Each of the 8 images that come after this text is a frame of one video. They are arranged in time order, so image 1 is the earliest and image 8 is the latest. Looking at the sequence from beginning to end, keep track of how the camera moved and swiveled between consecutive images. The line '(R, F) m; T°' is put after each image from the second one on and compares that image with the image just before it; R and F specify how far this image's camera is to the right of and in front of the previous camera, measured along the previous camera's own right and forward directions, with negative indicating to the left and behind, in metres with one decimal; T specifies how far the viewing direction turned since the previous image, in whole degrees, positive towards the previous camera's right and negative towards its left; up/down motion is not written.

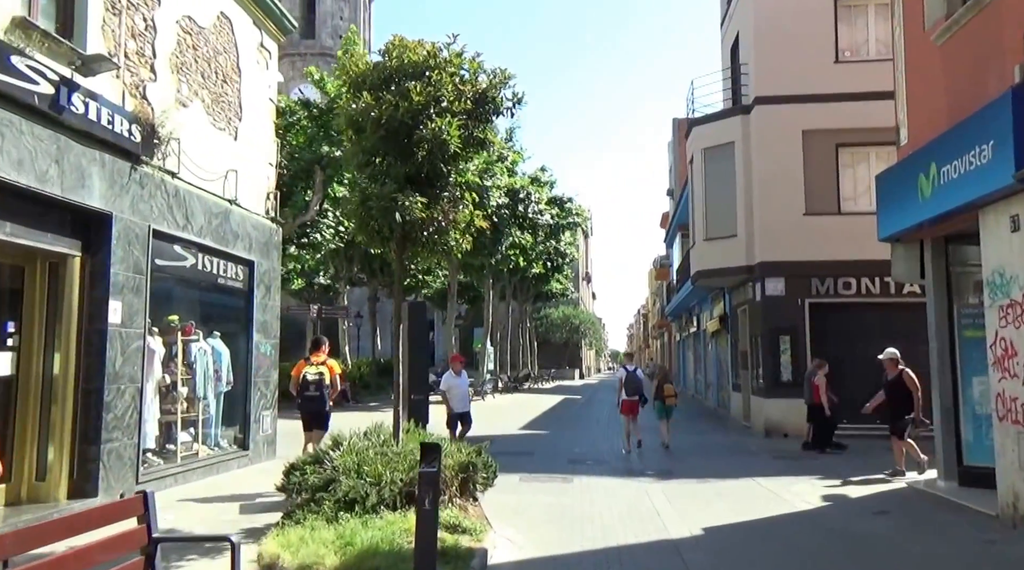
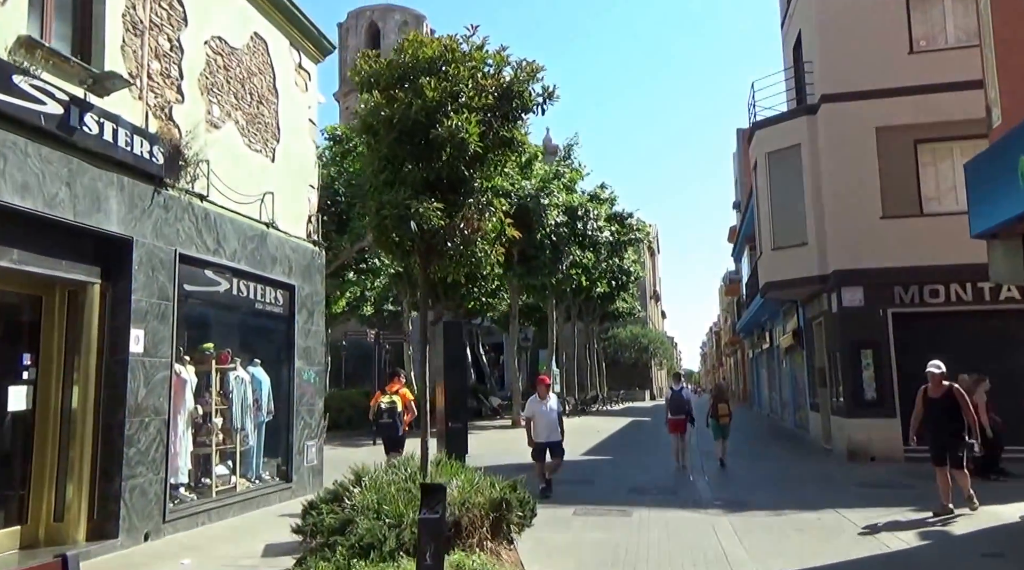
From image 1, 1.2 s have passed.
(+0.3, +0.7) m; -5°
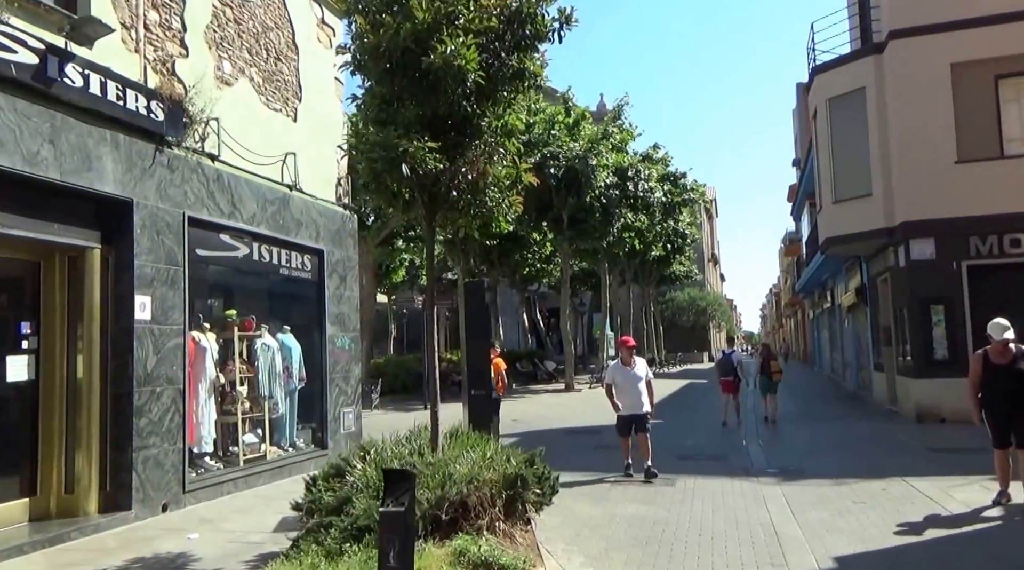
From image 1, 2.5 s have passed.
(+0.3, +0.7) m; -4°
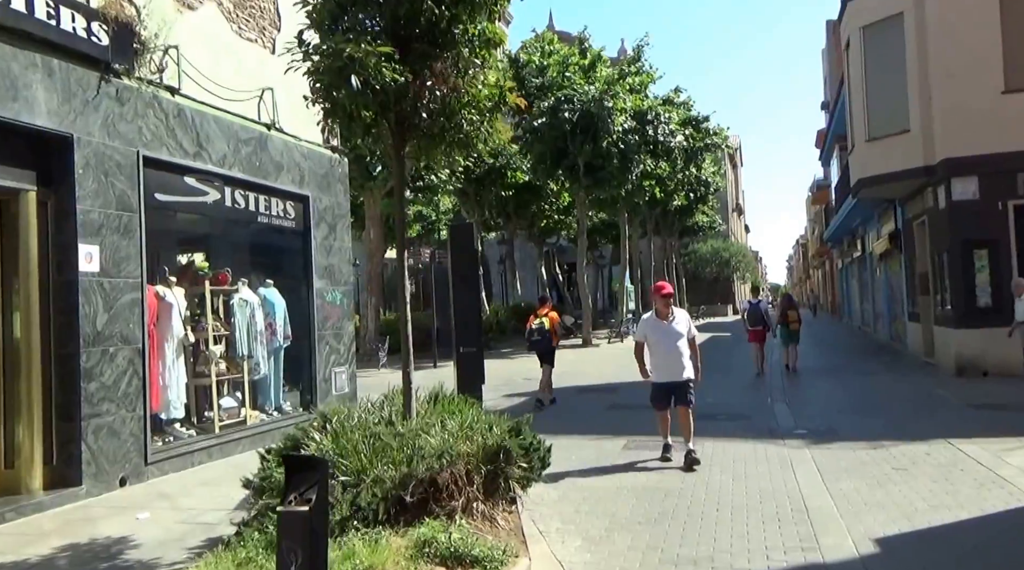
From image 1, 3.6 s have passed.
(+0.3, +1.0) m; -2°
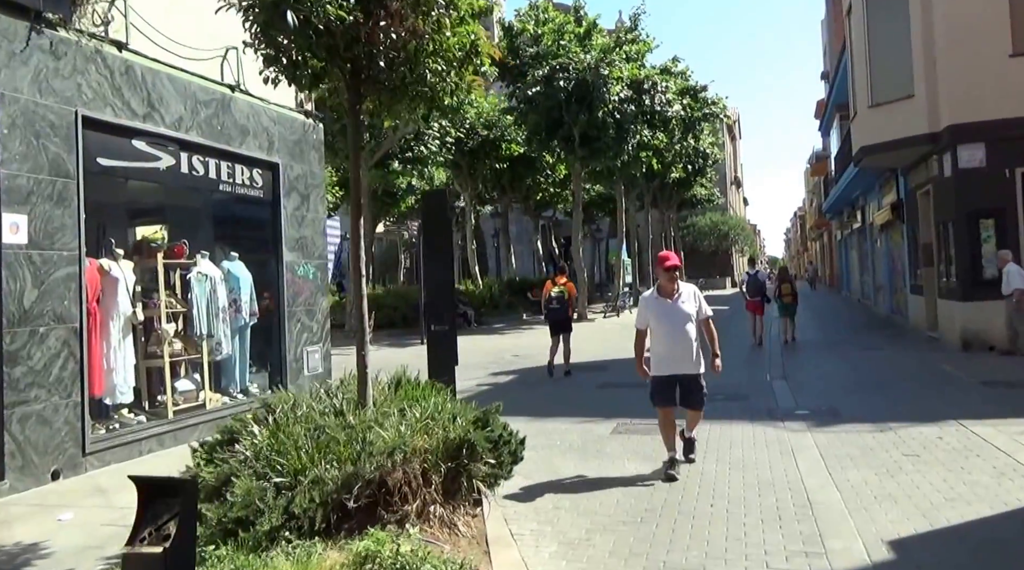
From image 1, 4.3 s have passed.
(+0.2, +0.7) m; 0°
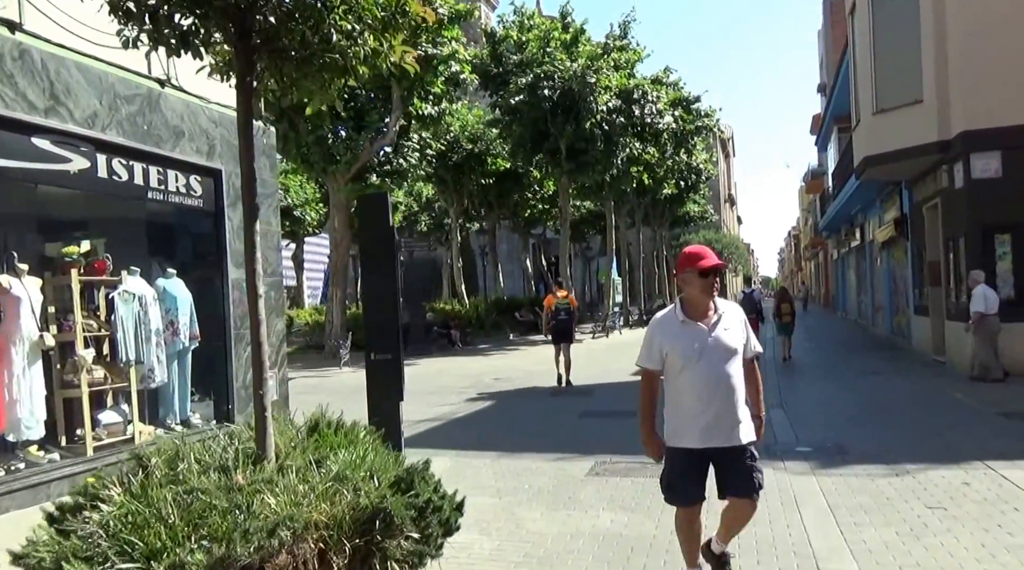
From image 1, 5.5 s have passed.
(+0.3, +1.0) m; 0°
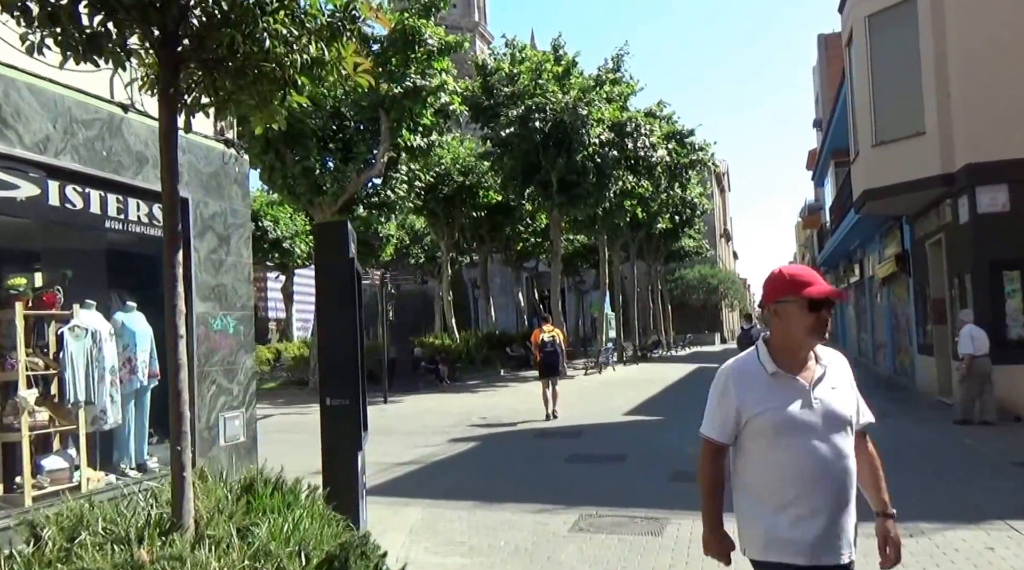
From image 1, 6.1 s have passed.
(+0.1, +0.5) m; 0°
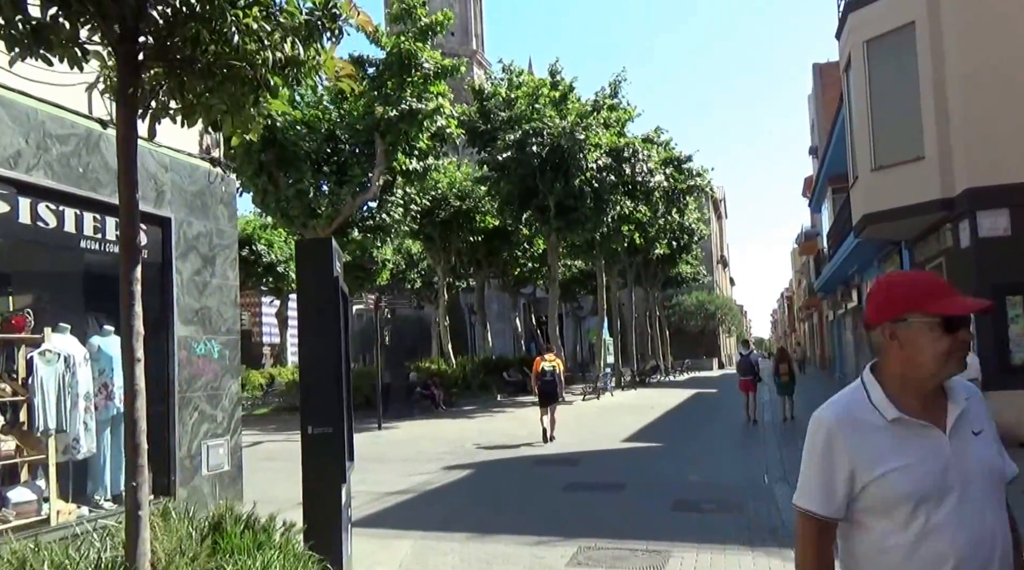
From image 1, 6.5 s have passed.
(0.0, +0.3) m; 0°
